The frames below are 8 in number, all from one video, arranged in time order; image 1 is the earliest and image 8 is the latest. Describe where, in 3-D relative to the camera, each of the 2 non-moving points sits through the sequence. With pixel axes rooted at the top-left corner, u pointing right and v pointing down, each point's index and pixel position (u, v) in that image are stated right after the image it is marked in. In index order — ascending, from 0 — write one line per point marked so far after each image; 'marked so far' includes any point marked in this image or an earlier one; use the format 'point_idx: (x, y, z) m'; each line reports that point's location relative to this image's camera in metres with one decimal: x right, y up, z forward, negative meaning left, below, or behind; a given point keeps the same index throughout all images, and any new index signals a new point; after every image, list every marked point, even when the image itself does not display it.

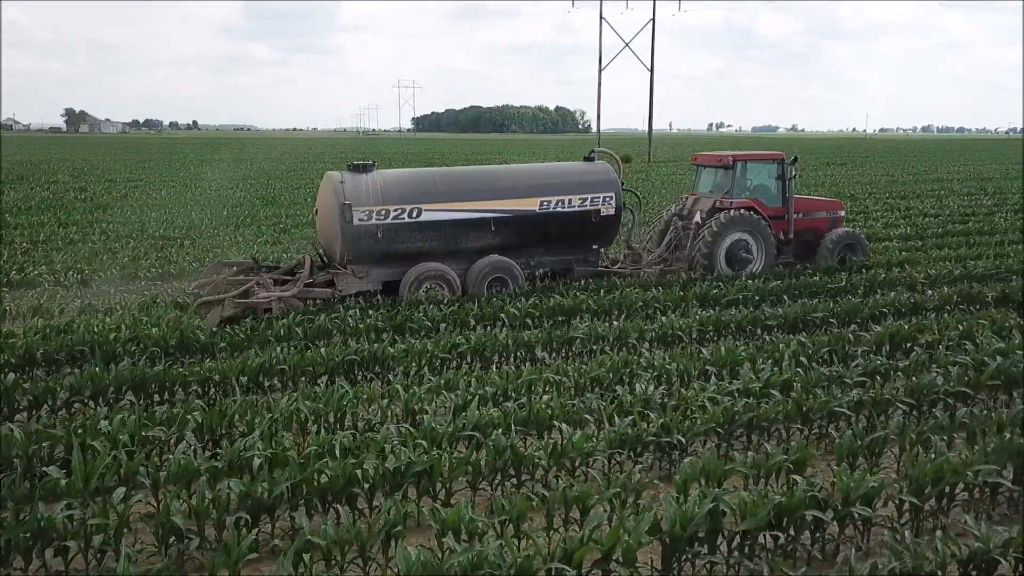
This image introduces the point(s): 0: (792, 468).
0: (+1.8, -1.2, +5.3) m
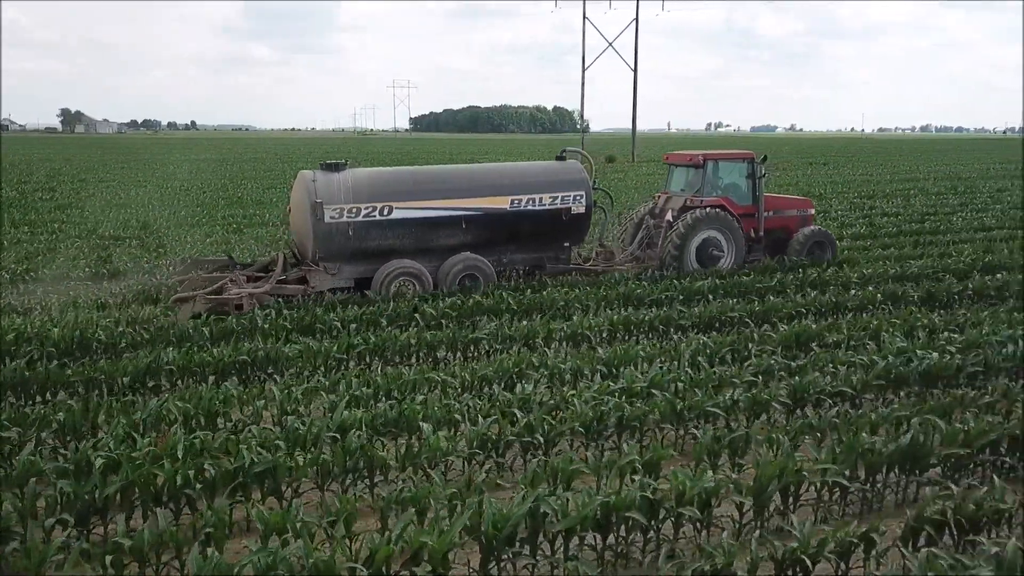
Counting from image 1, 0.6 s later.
0: (+0.9, -1.2, +5.3) m
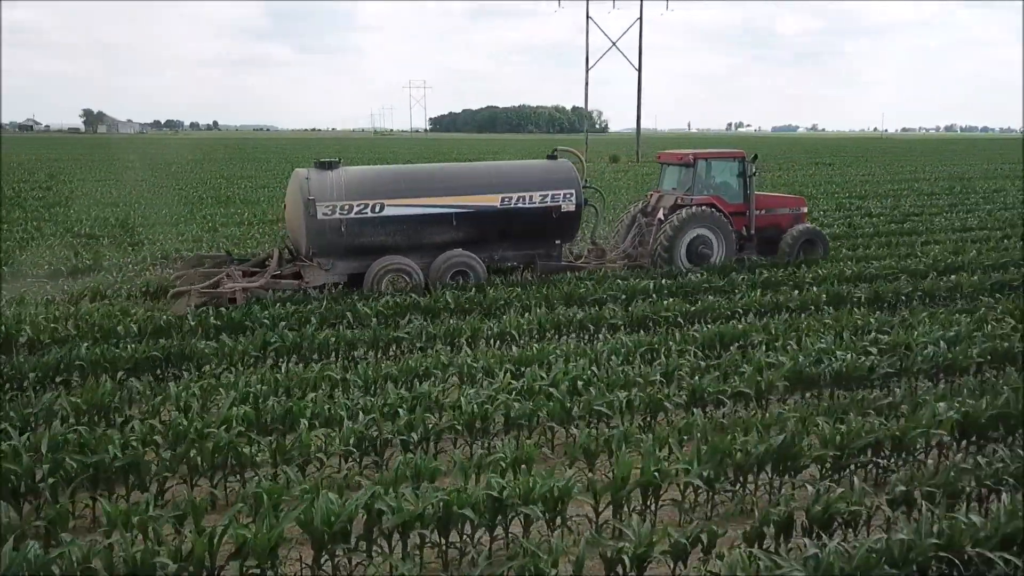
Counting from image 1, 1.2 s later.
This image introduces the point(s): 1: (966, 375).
0: (0.0, -1.2, +5.3) m
1: (+4.2, -0.8, +7.4) m
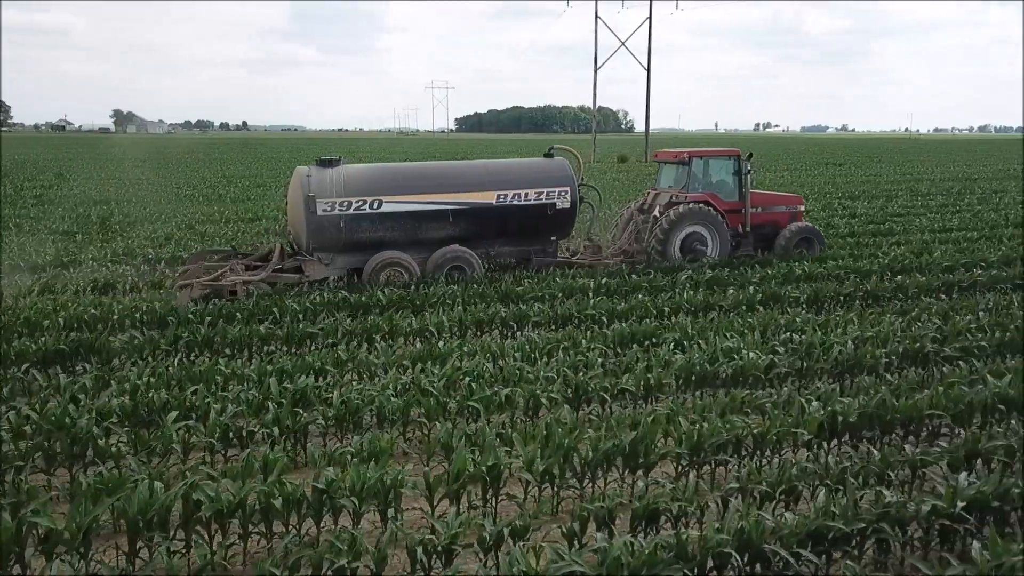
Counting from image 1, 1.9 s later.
0: (-1.0, -1.1, +5.4) m
1: (+3.2, -0.8, +7.4) m
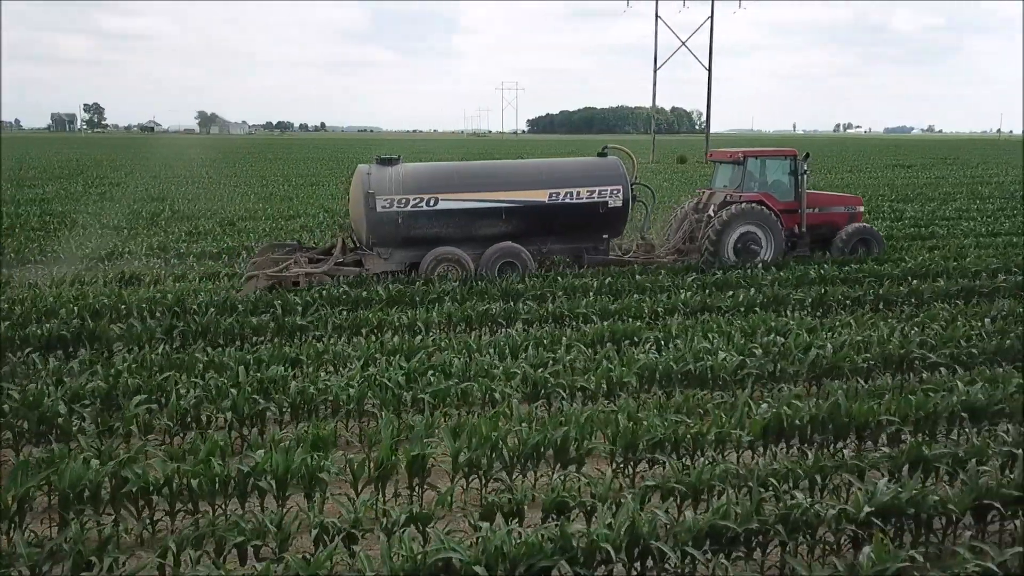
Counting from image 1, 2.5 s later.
0: (-1.5, -1.1, +5.6) m
1: (+2.9, -0.8, +7.2) m
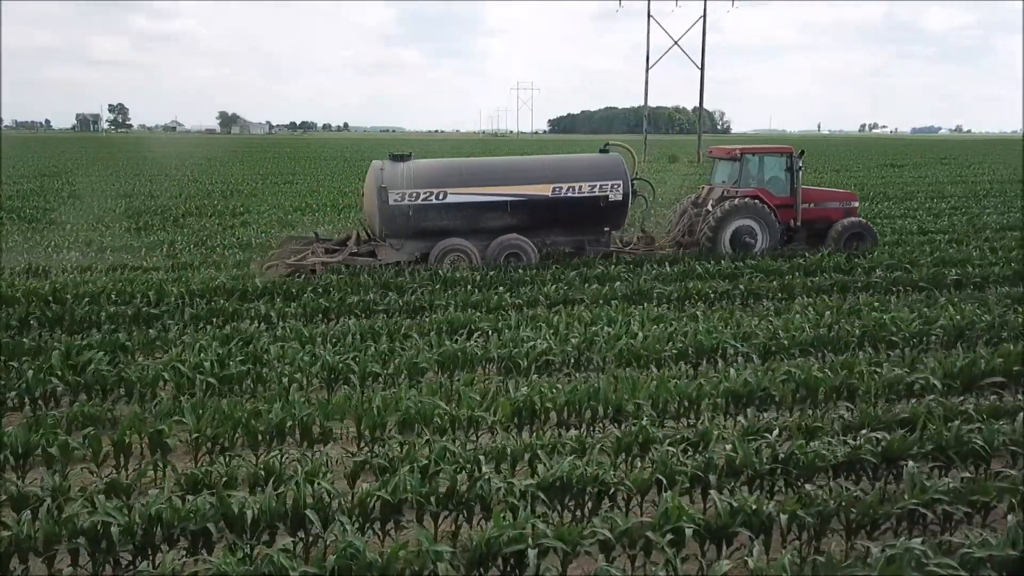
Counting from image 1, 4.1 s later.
0: (-3.2, -1.0, +5.8) m
1: (+1.2, -0.7, +7.4) m
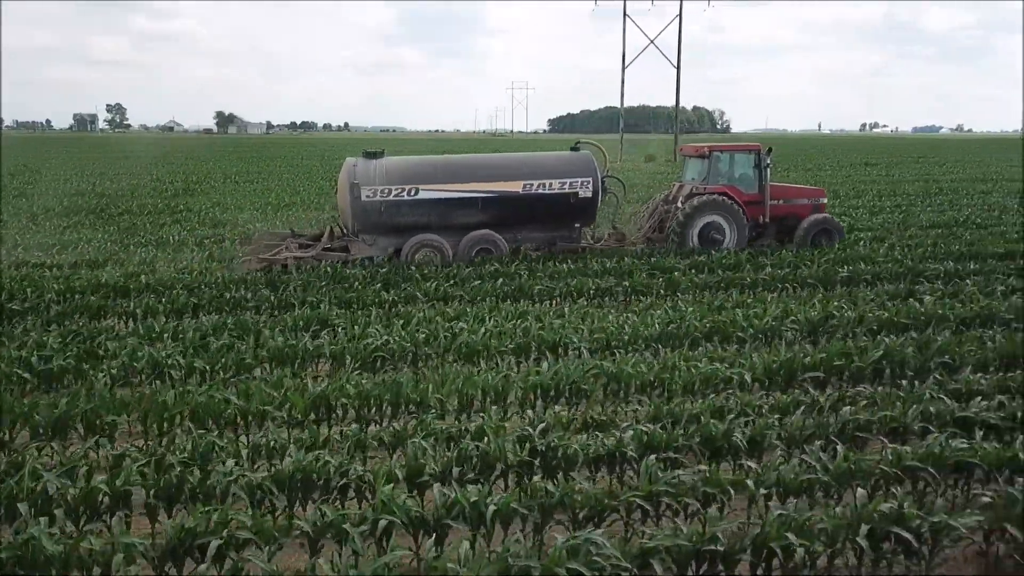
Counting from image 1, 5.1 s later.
0: (-4.7, -0.9, +5.8) m
1: (-0.3, -0.7, +7.4) m
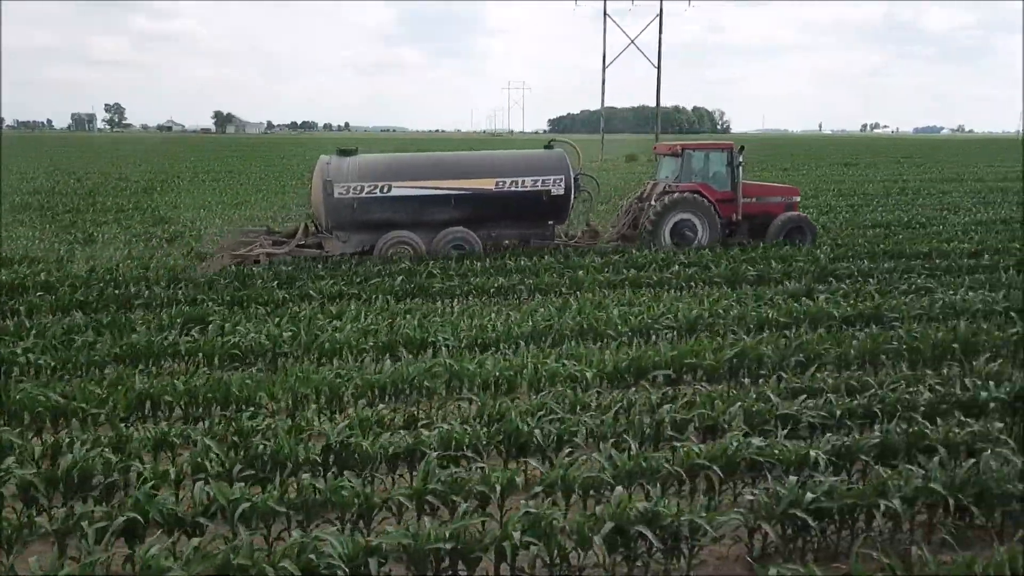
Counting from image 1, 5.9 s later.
0: (-6.0, -0.9, +5.8) m
1: (-1.5, -0.7, +7.3) m
